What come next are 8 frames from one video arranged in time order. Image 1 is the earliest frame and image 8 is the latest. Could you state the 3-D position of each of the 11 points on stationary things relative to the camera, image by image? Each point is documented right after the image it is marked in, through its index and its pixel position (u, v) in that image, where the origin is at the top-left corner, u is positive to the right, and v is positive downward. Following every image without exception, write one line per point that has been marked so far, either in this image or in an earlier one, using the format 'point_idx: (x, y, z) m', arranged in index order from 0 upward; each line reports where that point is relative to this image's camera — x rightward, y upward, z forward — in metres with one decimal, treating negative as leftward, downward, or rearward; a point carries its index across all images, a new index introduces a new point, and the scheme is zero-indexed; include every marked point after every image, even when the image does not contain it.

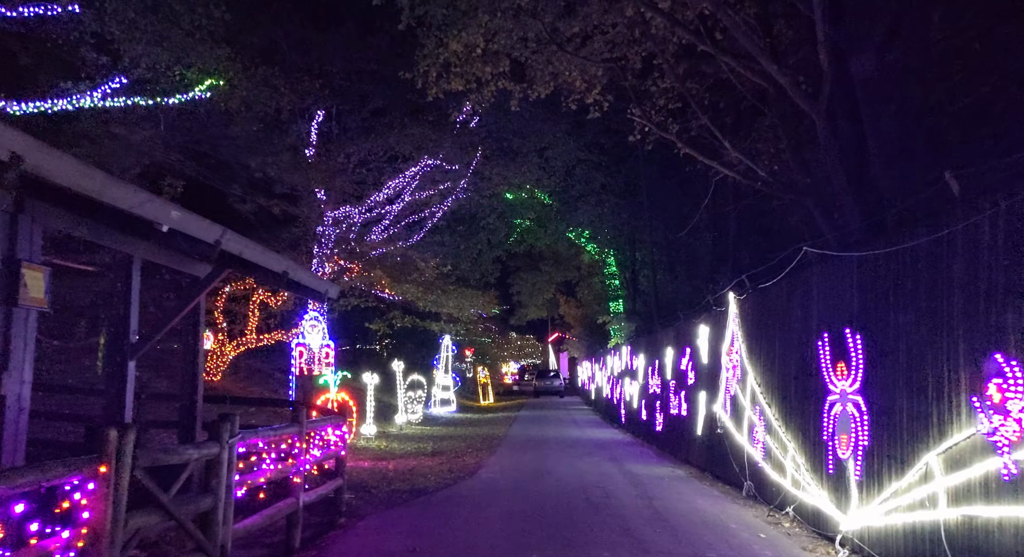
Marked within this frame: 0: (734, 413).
0: (+3.2, -1.9, +9.9) m
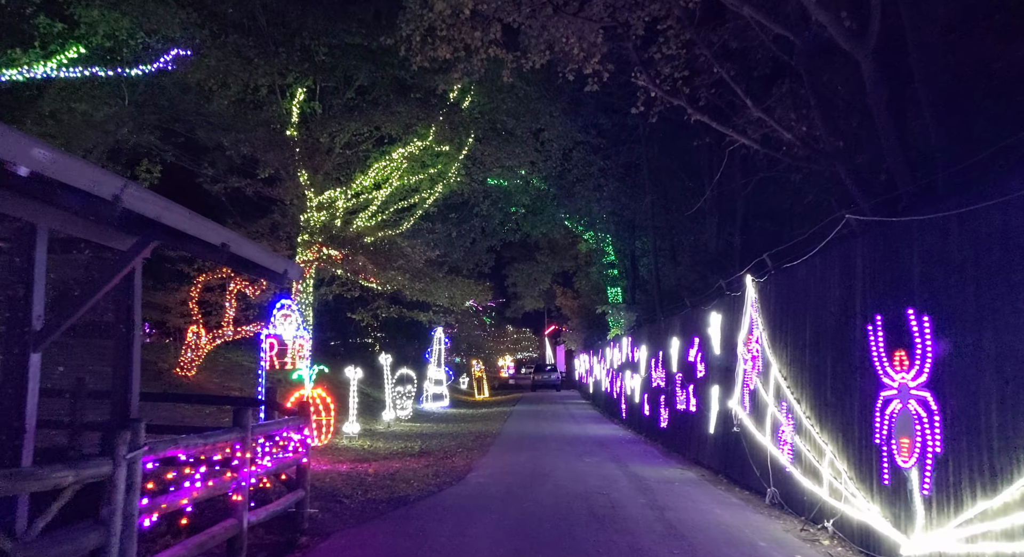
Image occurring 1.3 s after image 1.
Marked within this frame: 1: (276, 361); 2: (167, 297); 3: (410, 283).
0: (+3.1, -1.6, +8.8) m
1: (-3.6, -1.3, +10.7) m
2: (-8.7, -0.5, +17.6) m
3: (-2.8, 0.0, +18.7) m
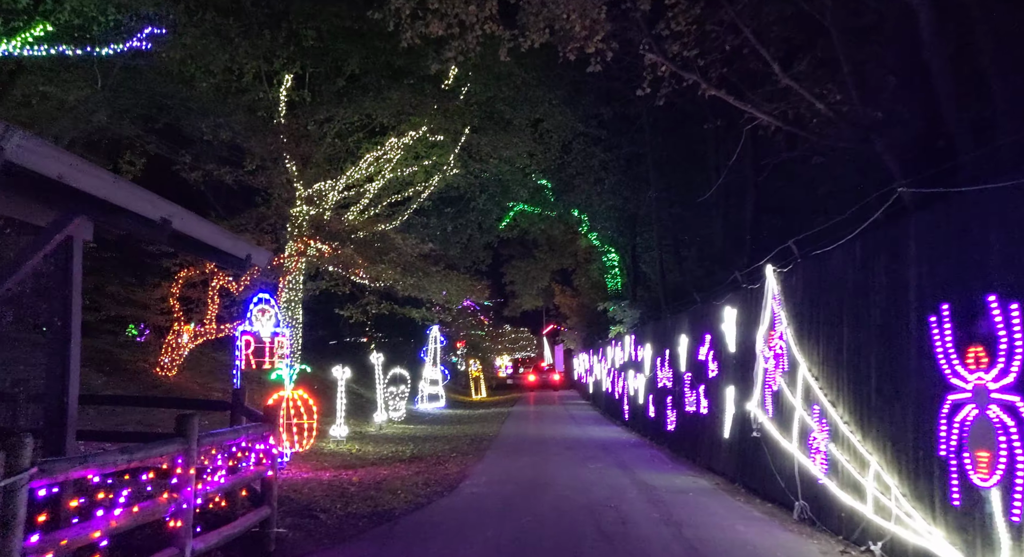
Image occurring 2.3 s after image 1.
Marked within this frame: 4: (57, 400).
0: (+3.0, -1.5, +8.0) m
1: (-3.6, -1.1, +9.8) m
2: (-8.8, -0.4, +16.7) m
3: (-2.9, +0.1, +17.8) m
4: (-3.6, -1.0, +5.5) m
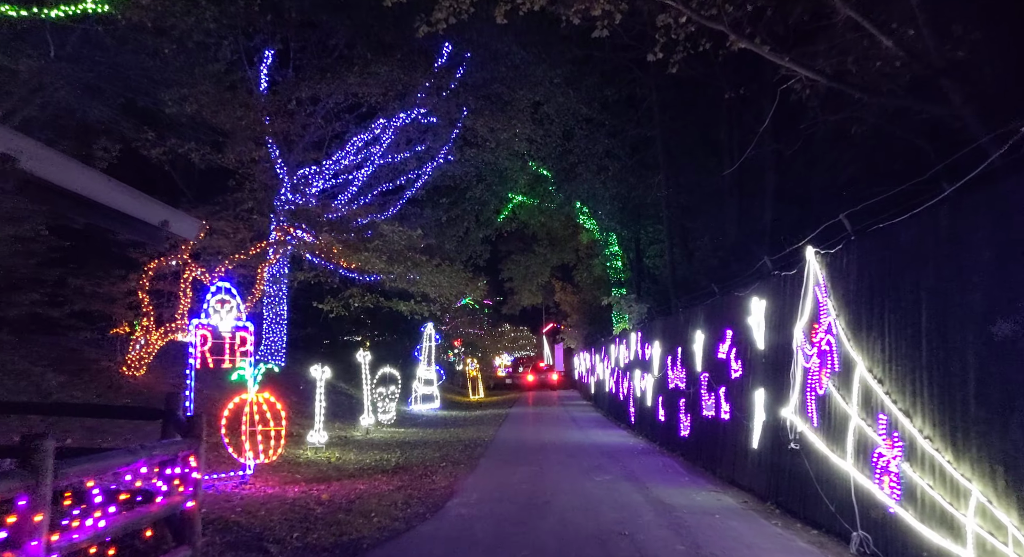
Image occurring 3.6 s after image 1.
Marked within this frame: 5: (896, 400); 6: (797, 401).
0: (+3.0, -1.4, +6.6) m
1: (-3.7, -1.0, +8.5) m
2: (-8.9, -0.2, +15.4) m
3: (-2.9, +0.3, +16.5) m
4: (-3.6, -0.8, +4.2) m
5: (+3.0, -0.9, +5.4) m
6: (+3.0, -1.3, +7.3) m
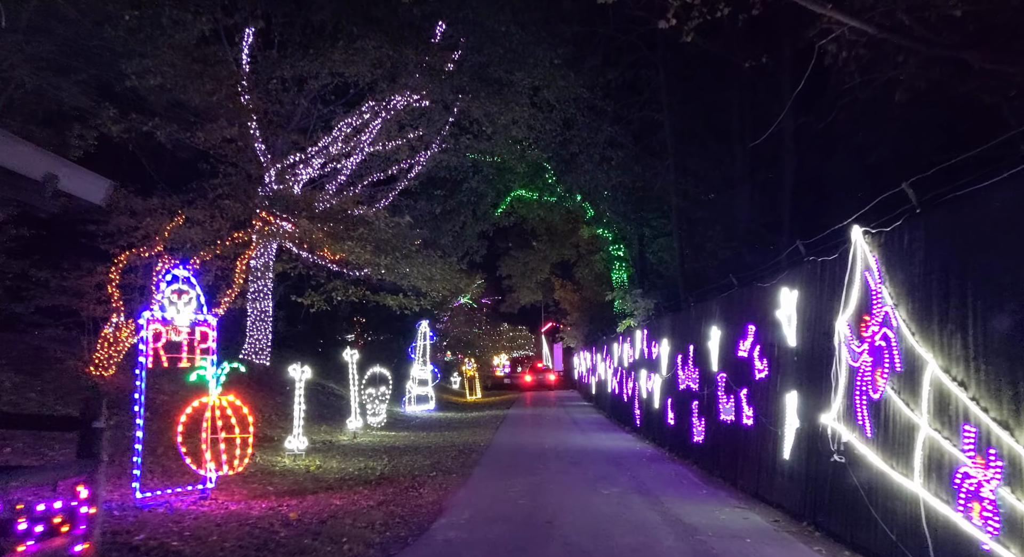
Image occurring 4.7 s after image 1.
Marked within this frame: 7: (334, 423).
0: (+2.9, -1.2, +5.6) m
1: (-3.7, -0.8, +7.4) m
2: (-8.9, 0.0, +14.3) m
3: (-3.0, +0.4, +15.4) m
4: (-3.7, -0.6, +3.1) m
5: (+2.9, -0.8, +4.3) m
6: (+3.0, -1.1, +6.3) m
7: (-4.4, -3.5, +17.1) m
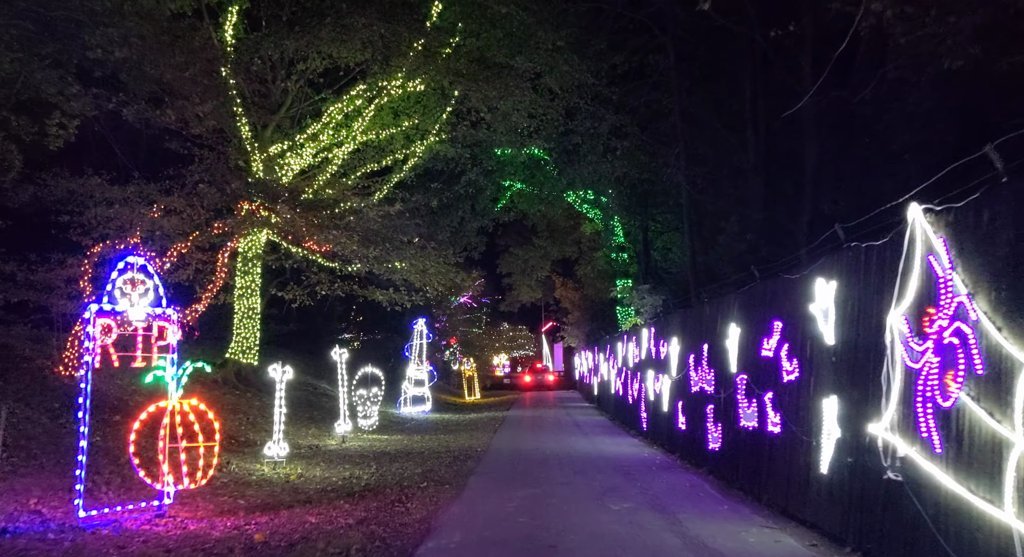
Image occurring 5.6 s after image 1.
0: (+2.9, -1.1, +4.6) m
1: (-3.7, -0.7, +6.5) m
2: (-8.9, +0.1, +13.4) m
3: (-3.0, +0.5, +14.4) m
4: (-3.7, -0.5, +2.1) m
5: (+2.9, -0.7, +3.4) m
6: (+2.9, -1.0, +5.3) m
7: (-4.4, -3.4, +16.2) m
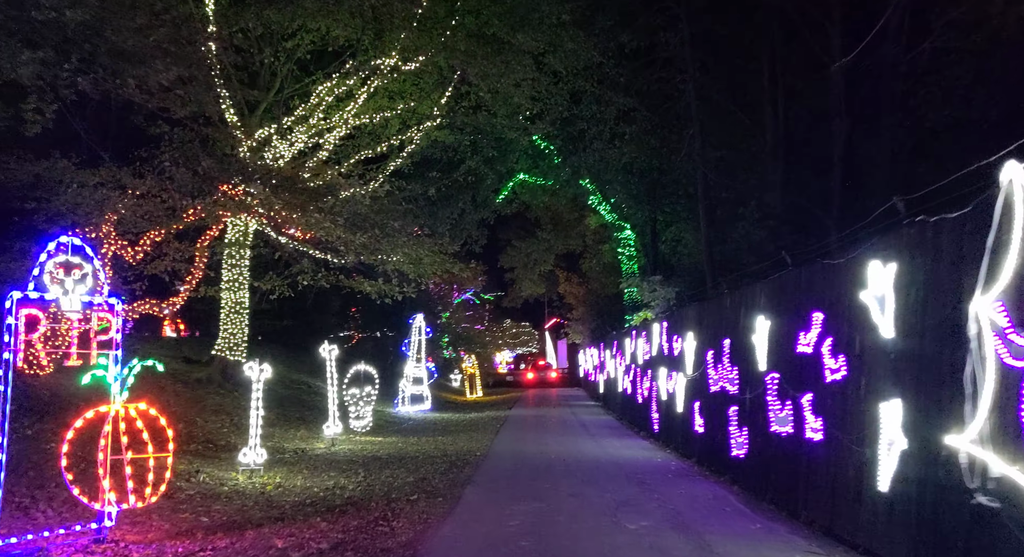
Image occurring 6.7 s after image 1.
0: (+2.9, -1.0, +3.6) m
1: (-3.7, -0.6, +5.4) m
2: (-8.9, +0.3, +12.4) m
3: (-2.9, +0.7, +13.4) m
4: (-3.7, -0.4, +1.1) m
5: (+2.9, -0.5, +2.3) m
6: (+2.9, -0.9, +4.3) m
7: (-4.3, -3.2, +15.2) m
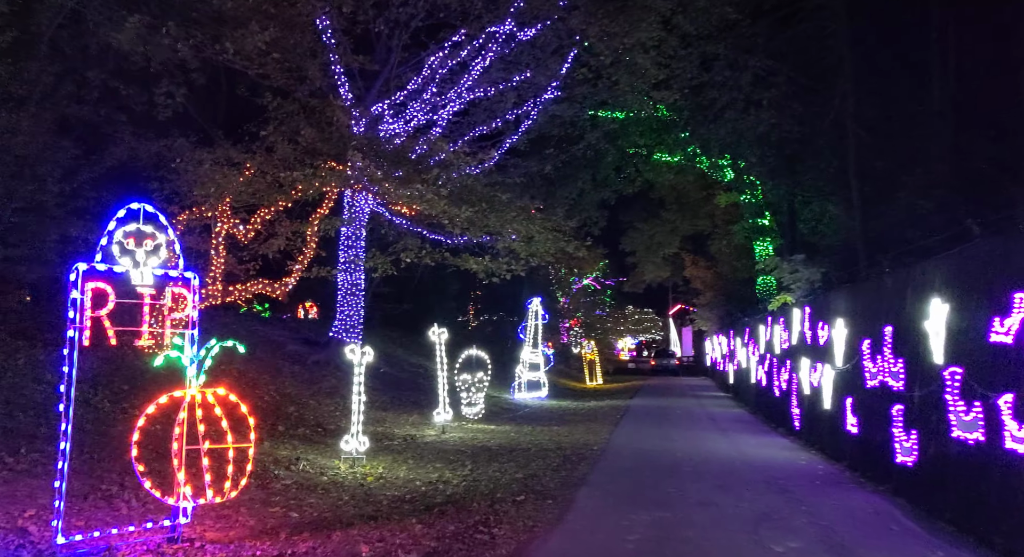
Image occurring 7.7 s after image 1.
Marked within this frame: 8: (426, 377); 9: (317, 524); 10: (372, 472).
0: (+3.3, -0.8, +2.0) m
1: (-3.0, -0.3, +5.0) m
2: (-6.8, +0.6, +12.6) m
3: (-0.8, +1.1, +12.6) m
4: (-3.6, -0.3, +0.7) m
5: (+3.1, -0.4, +0.7) m
6: (+3.4, -0.7, +2.7) m
7: (-1.8, -2.8, +14.7) m
8: (-2.3, -2.7, +19.3) m
9: (-1.8, -2.2, +6.4) m
10: (-1.8, -2.4, +8.9) m
